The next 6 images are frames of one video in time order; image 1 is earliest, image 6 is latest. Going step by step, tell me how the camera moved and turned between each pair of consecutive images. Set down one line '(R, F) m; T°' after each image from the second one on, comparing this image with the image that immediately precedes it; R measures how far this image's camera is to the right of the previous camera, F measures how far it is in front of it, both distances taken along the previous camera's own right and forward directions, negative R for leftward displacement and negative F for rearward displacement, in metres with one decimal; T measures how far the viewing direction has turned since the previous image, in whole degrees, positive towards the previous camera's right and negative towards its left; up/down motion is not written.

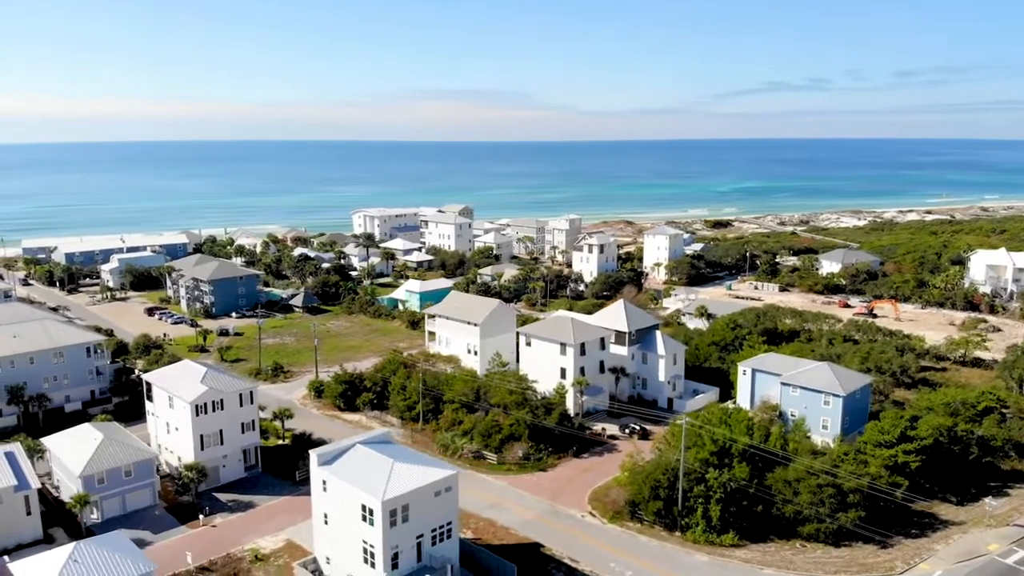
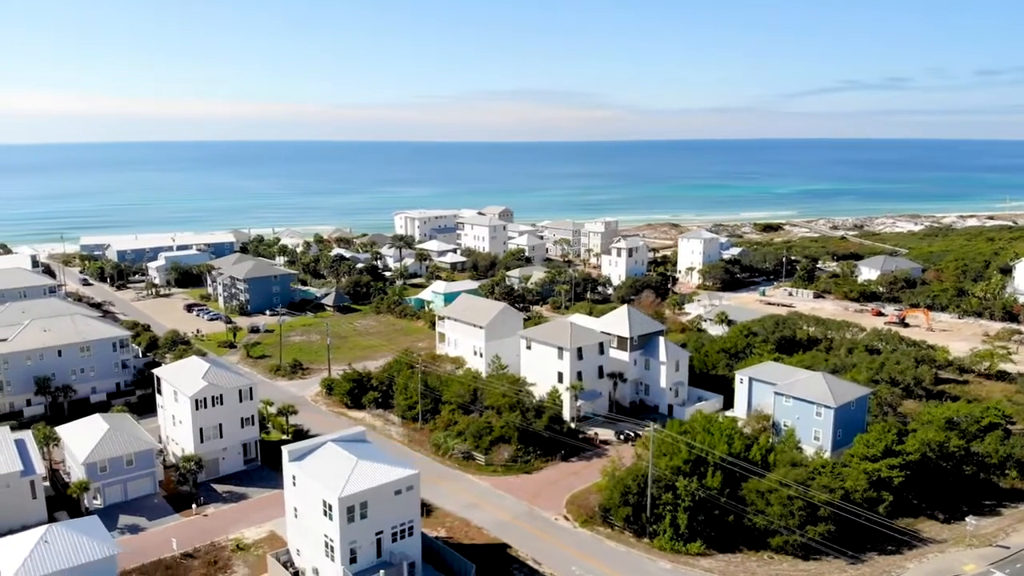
(+2.8, -0.3) m; -4°
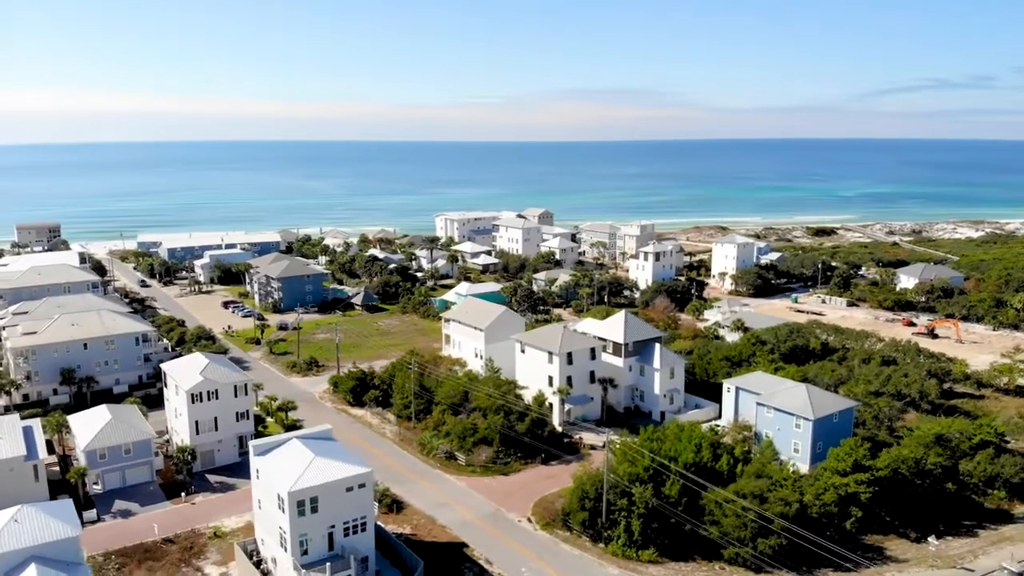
(+3.4, -0.4) m; -5°
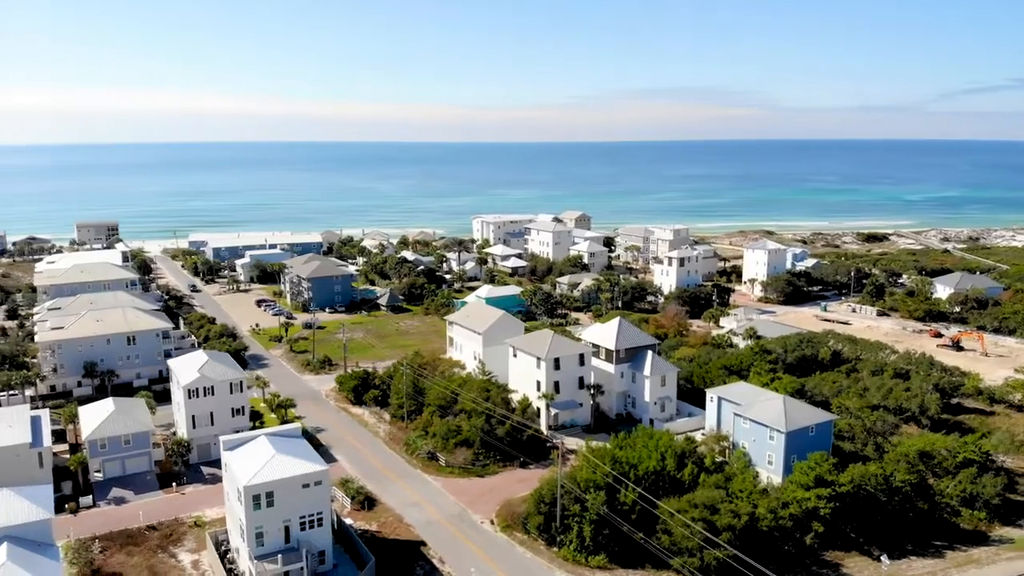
(+3.4, -0.5) m; -4°
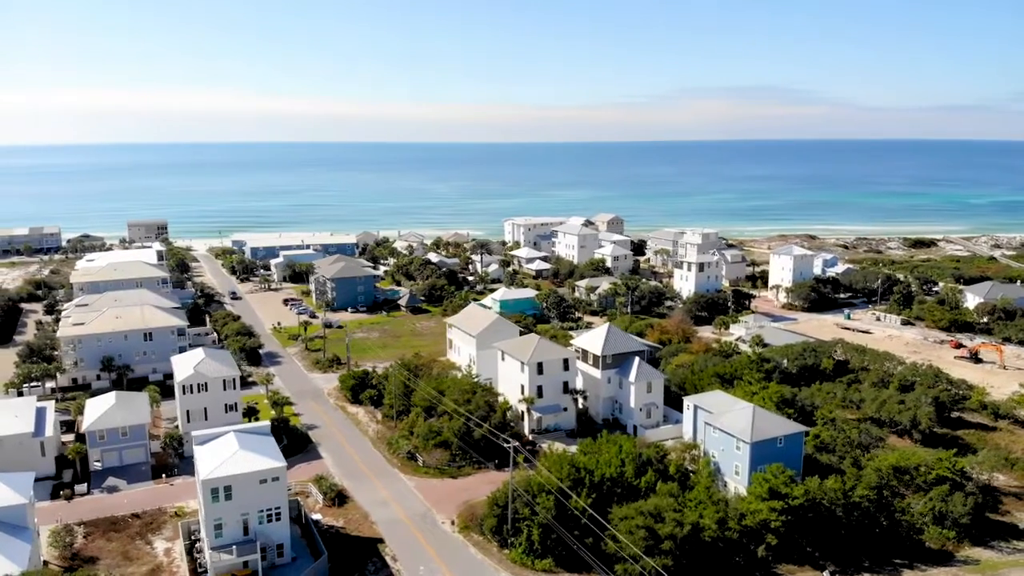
(+3.4, -0.5) m; -4°
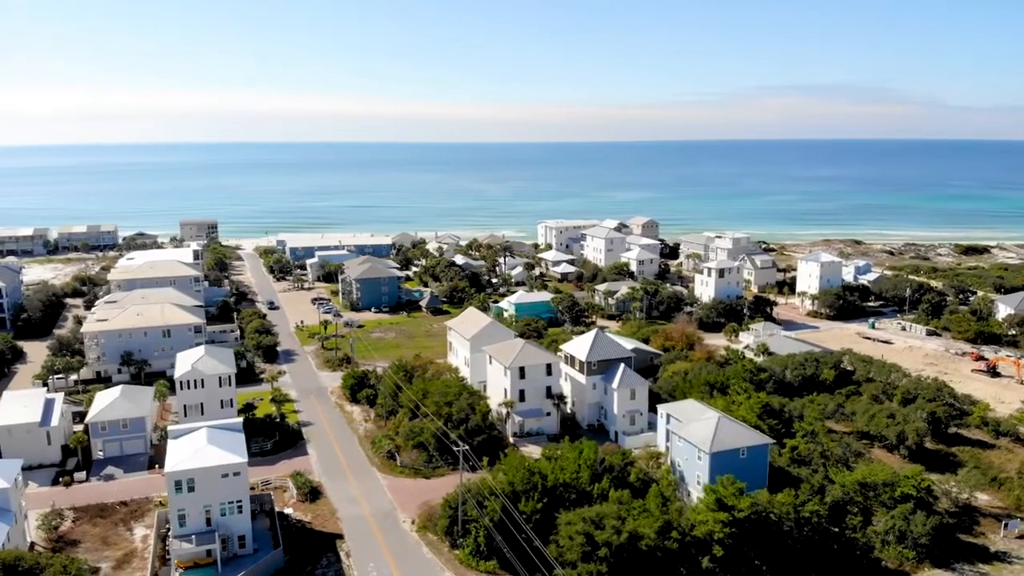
(+3.7, -0.6) m; -4°
